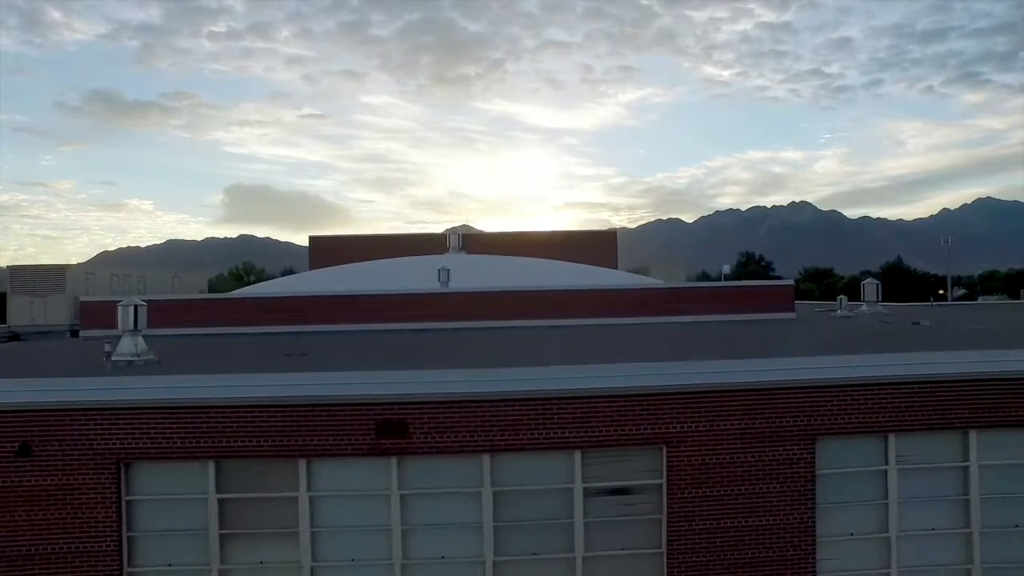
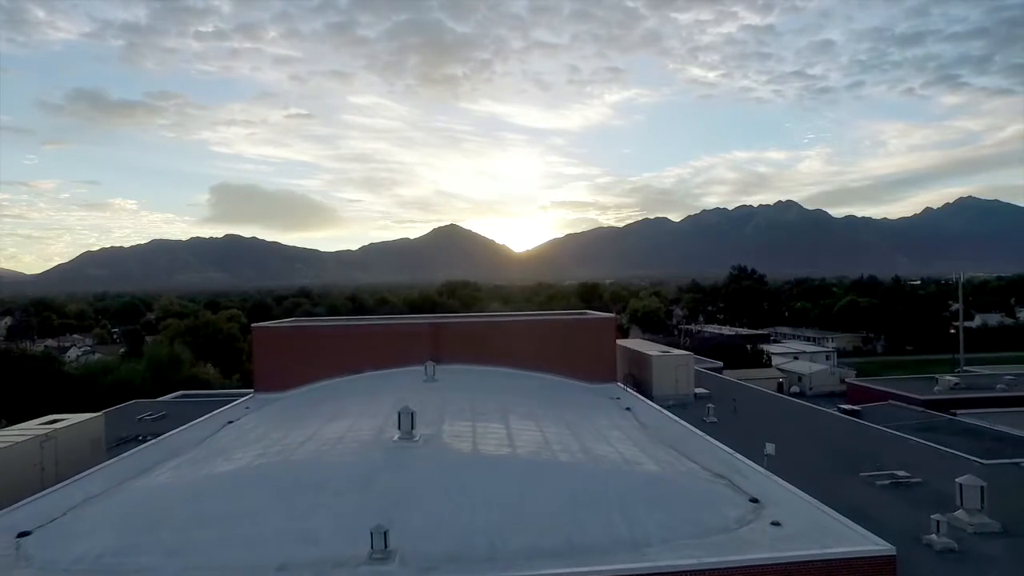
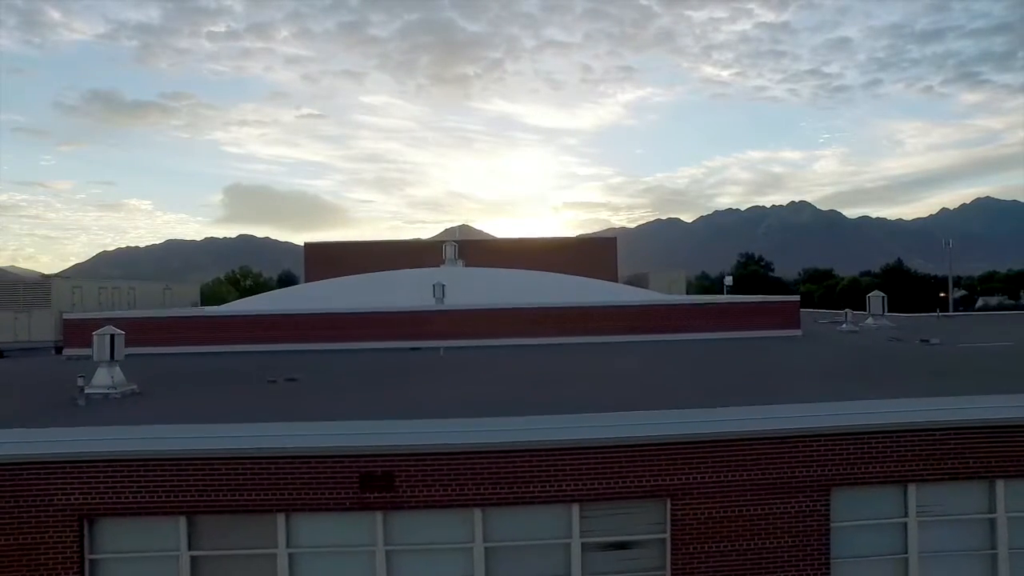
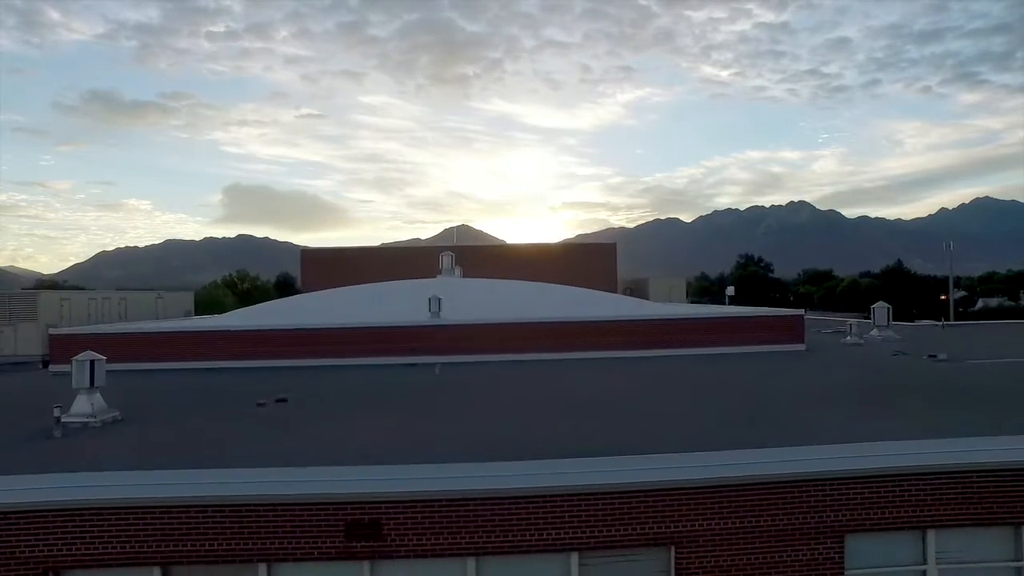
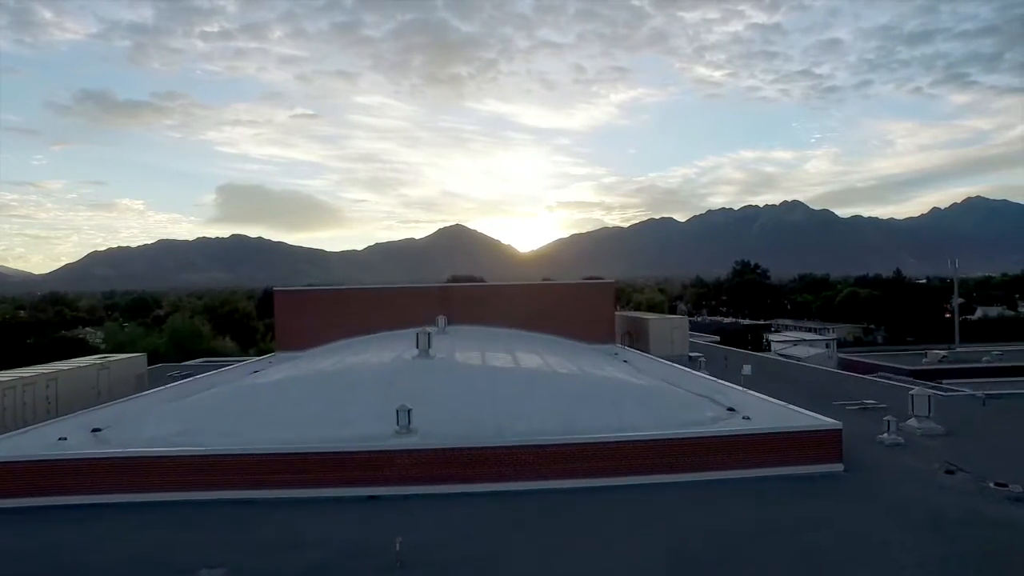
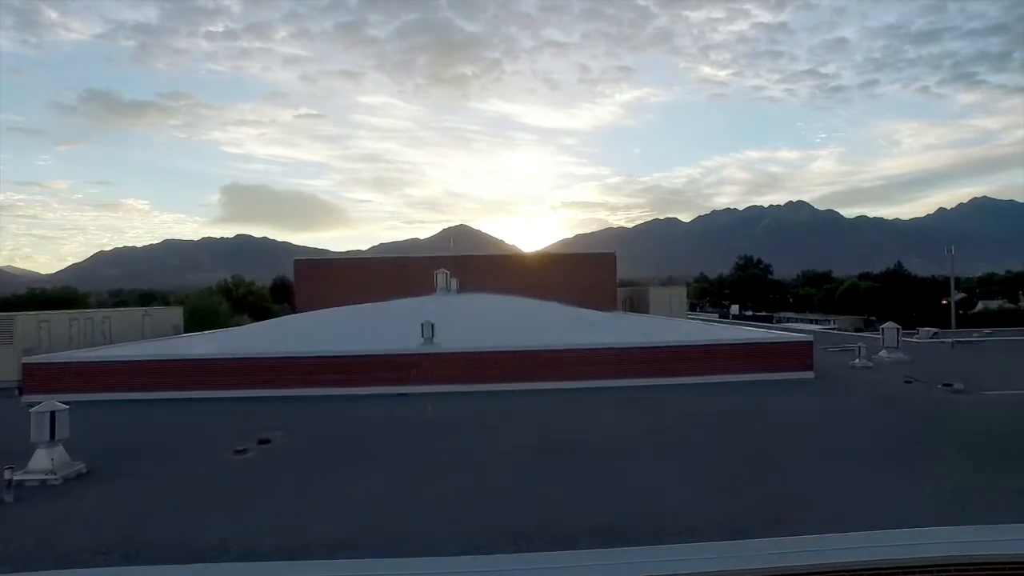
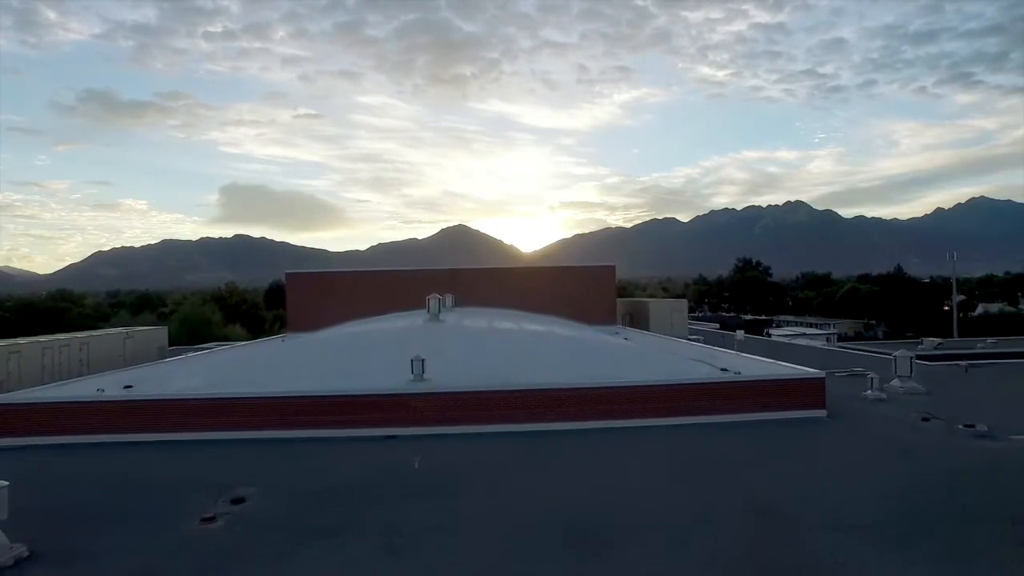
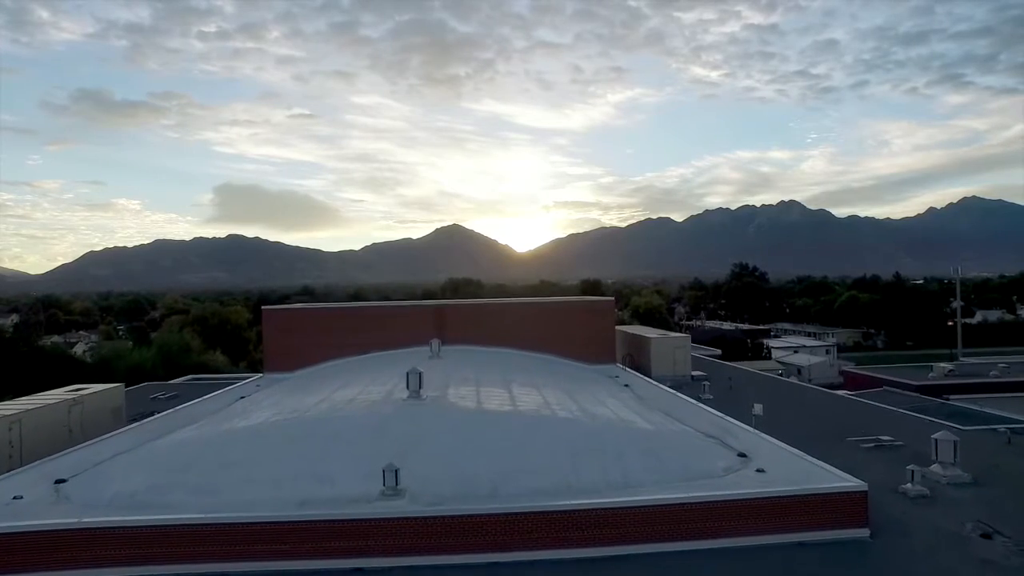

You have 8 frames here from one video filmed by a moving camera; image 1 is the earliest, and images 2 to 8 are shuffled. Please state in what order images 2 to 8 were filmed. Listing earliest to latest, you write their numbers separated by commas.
3, 4, 6, 7, 5, 8, 2
